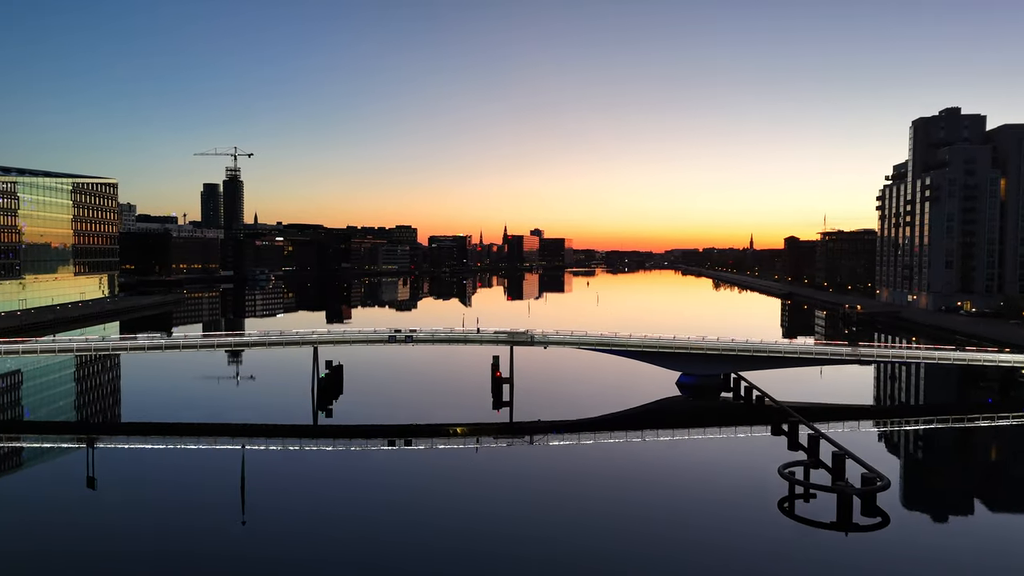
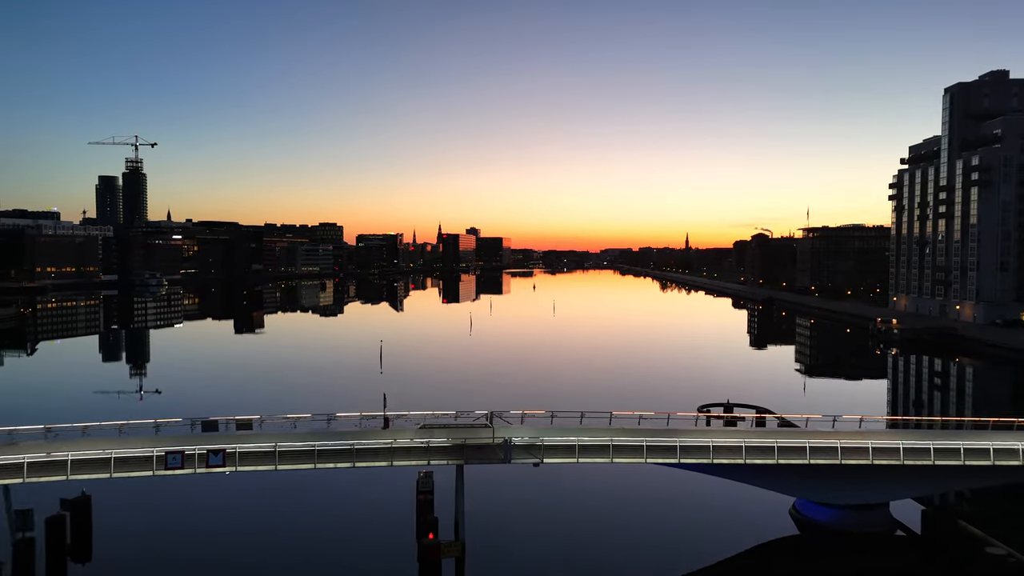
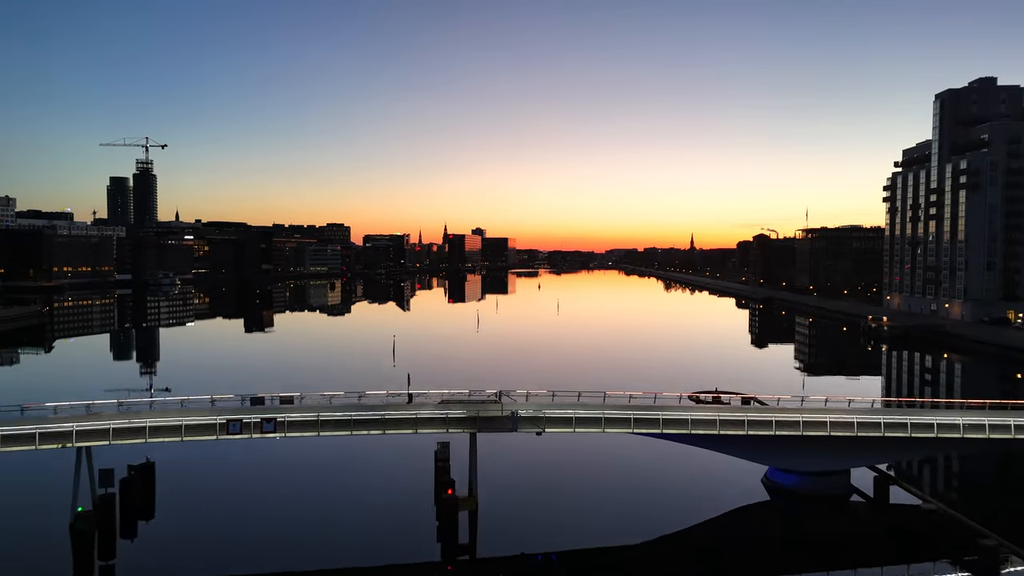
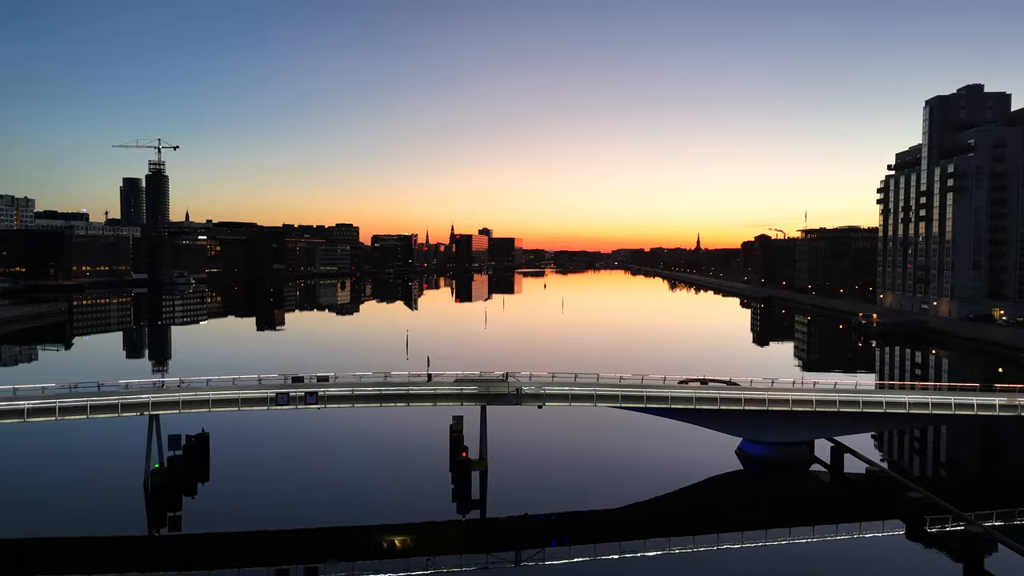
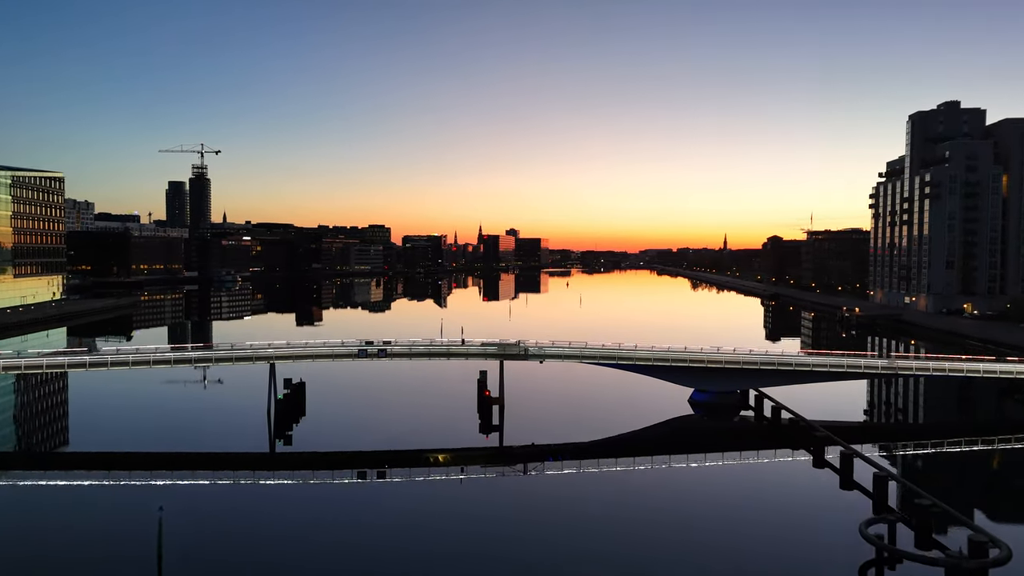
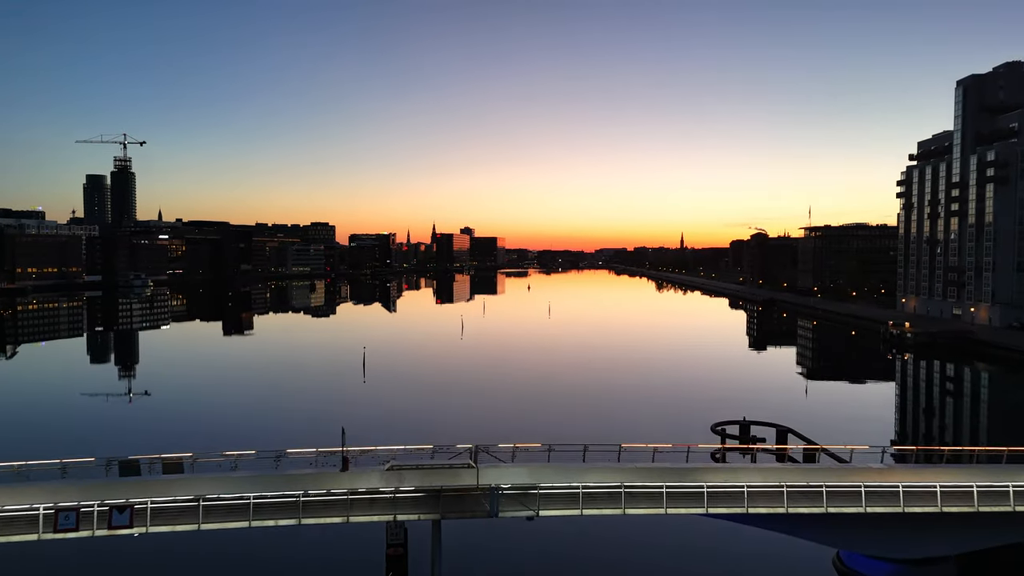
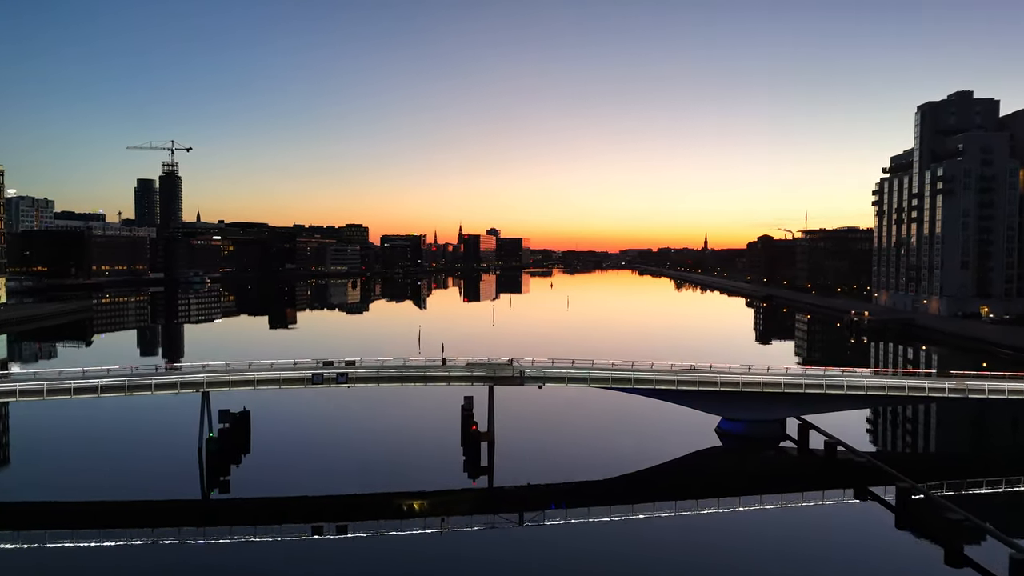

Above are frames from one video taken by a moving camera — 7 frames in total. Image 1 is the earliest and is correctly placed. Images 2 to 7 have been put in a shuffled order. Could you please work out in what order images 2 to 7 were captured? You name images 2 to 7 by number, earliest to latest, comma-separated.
5, 7, 4, 3, 2, 6
